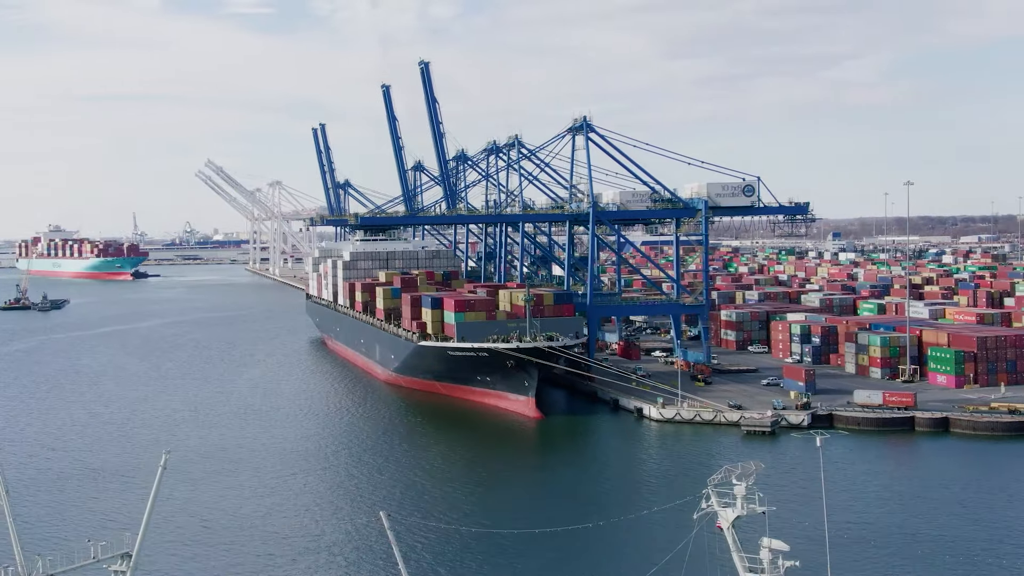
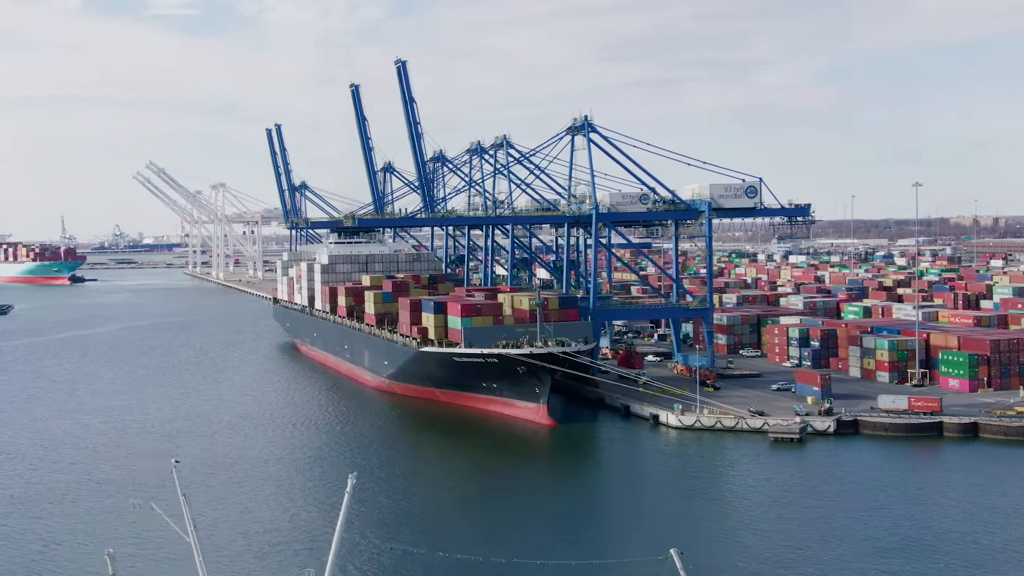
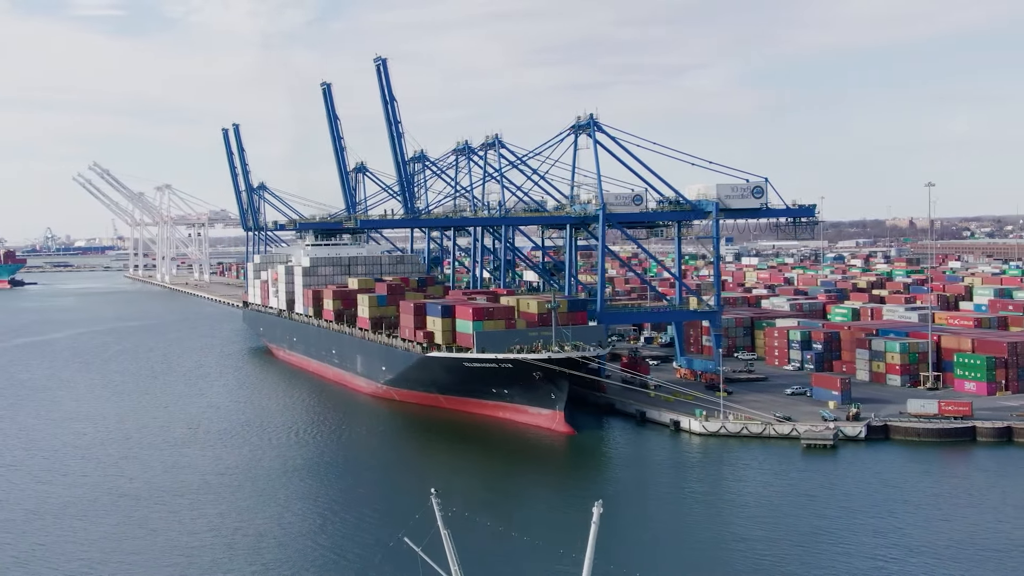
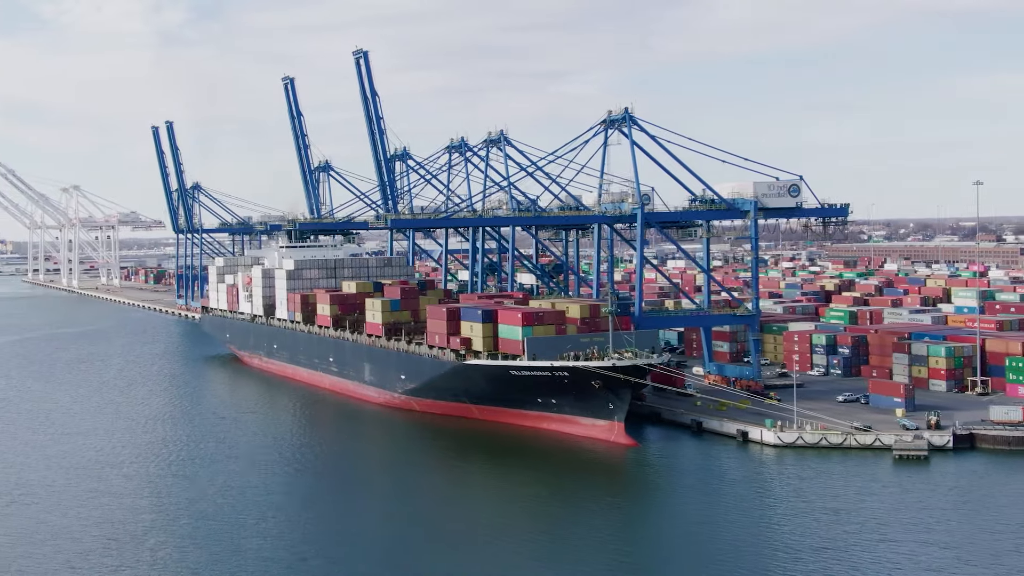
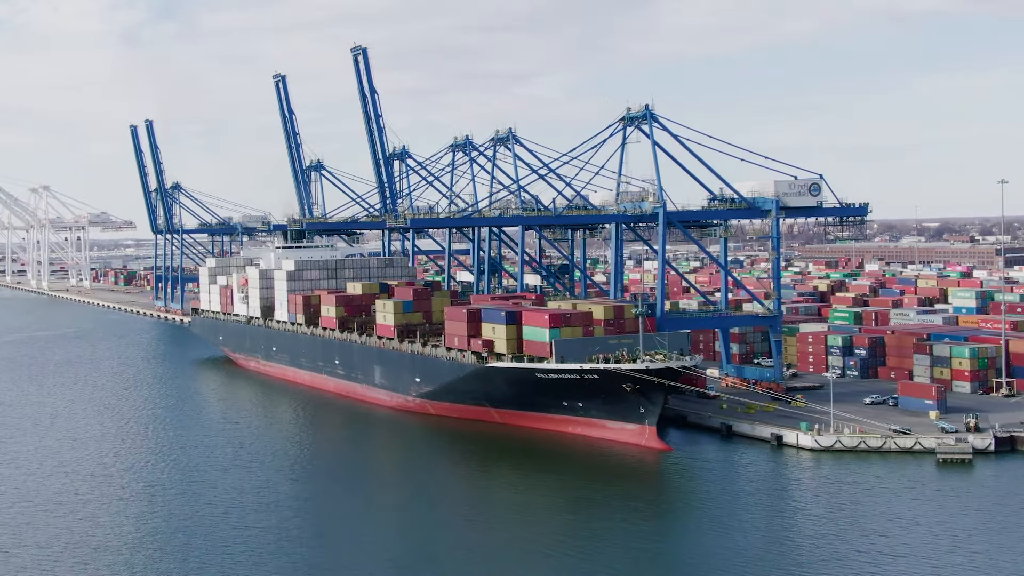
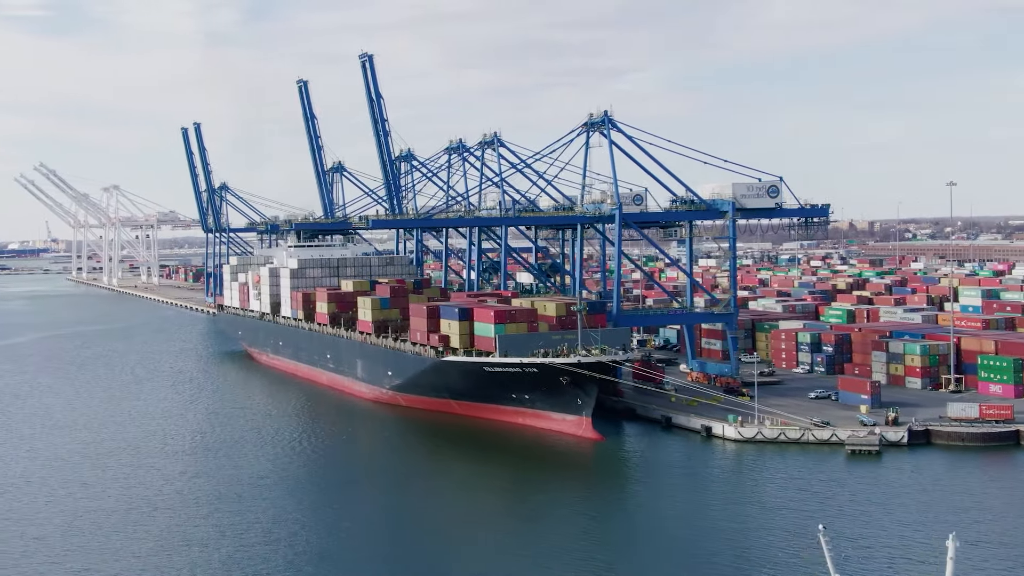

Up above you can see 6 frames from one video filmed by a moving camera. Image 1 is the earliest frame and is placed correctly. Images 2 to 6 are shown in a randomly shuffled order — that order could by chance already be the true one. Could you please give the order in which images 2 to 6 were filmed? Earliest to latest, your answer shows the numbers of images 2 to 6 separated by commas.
2, 3, 6, 4, 5
